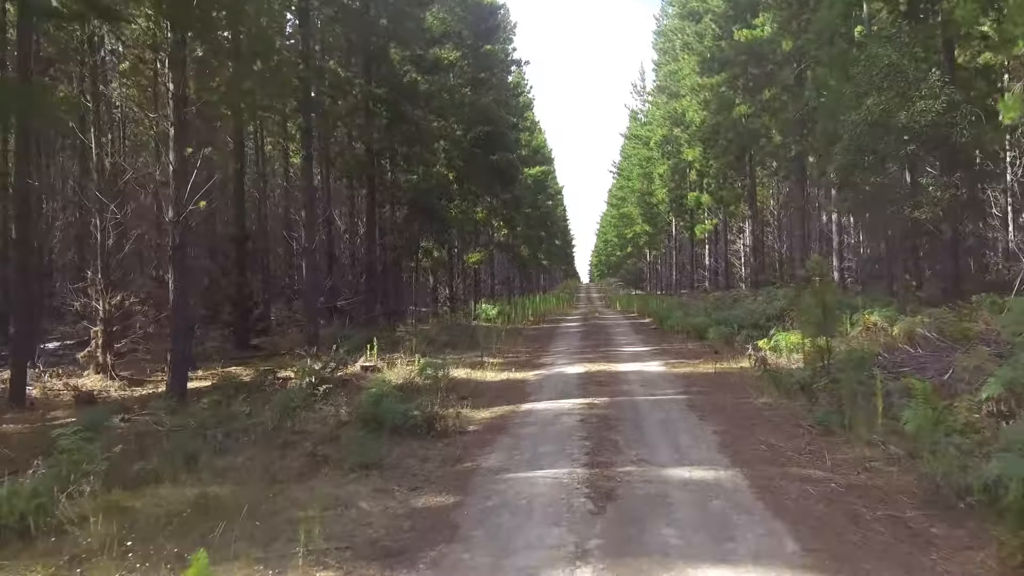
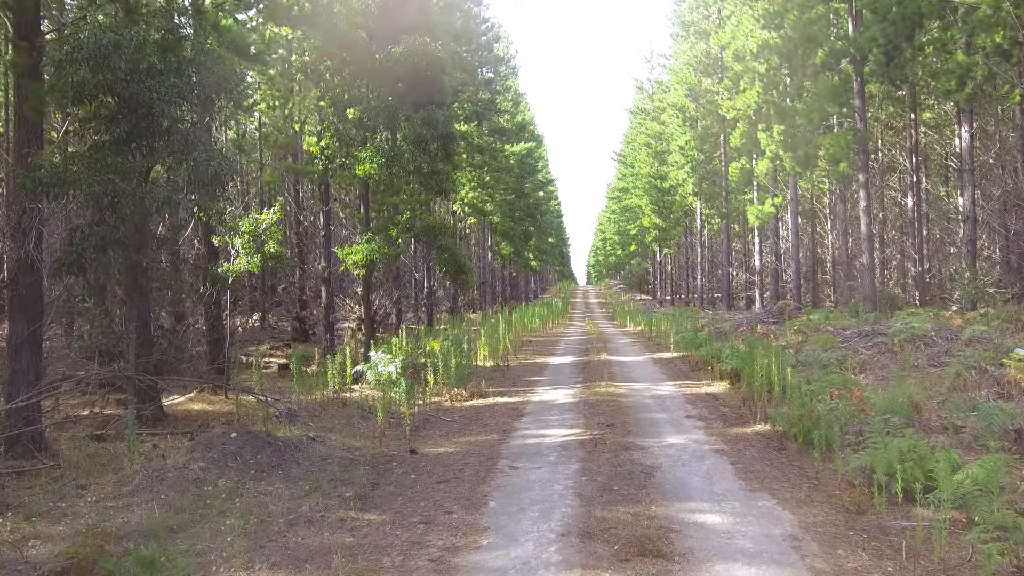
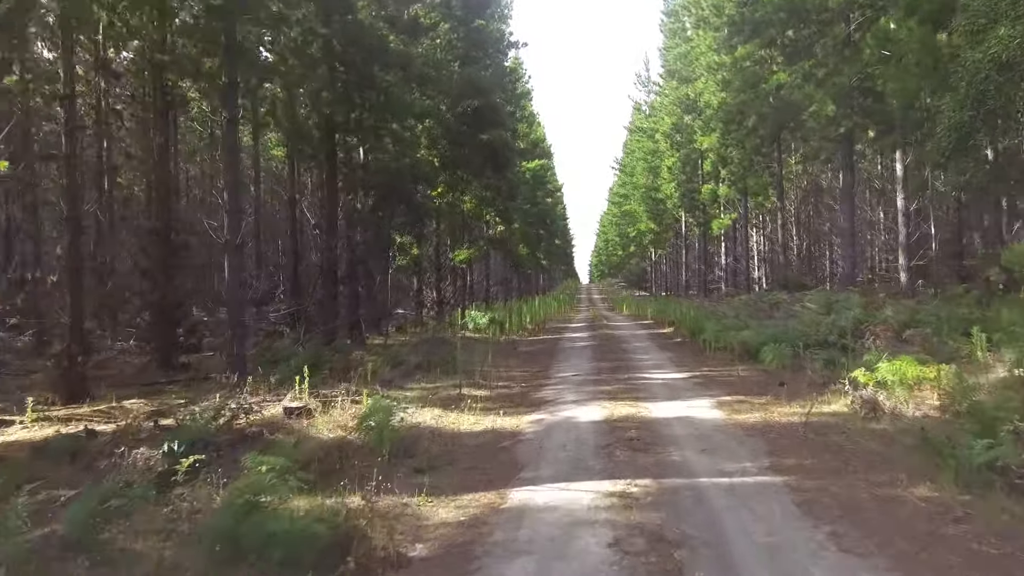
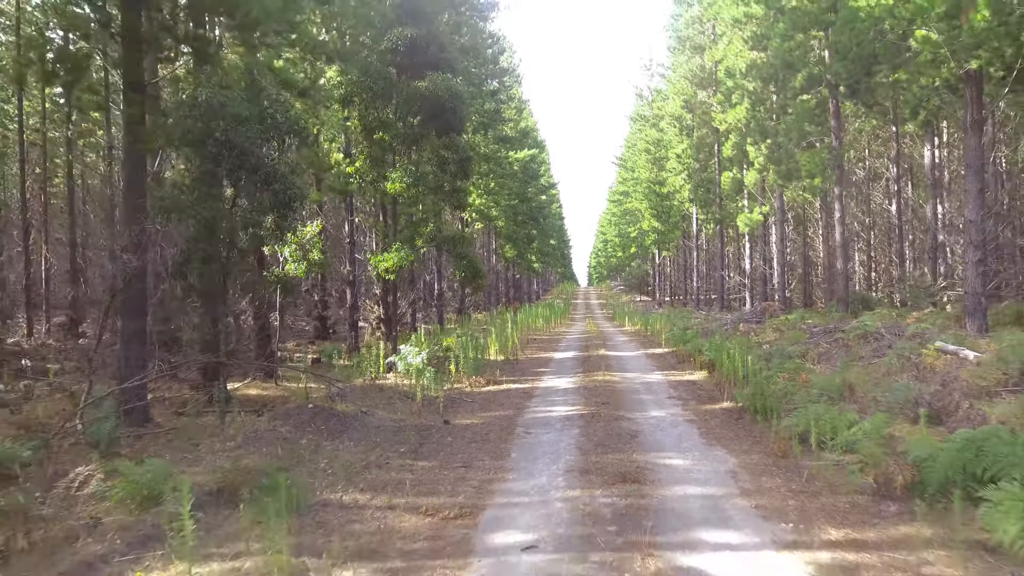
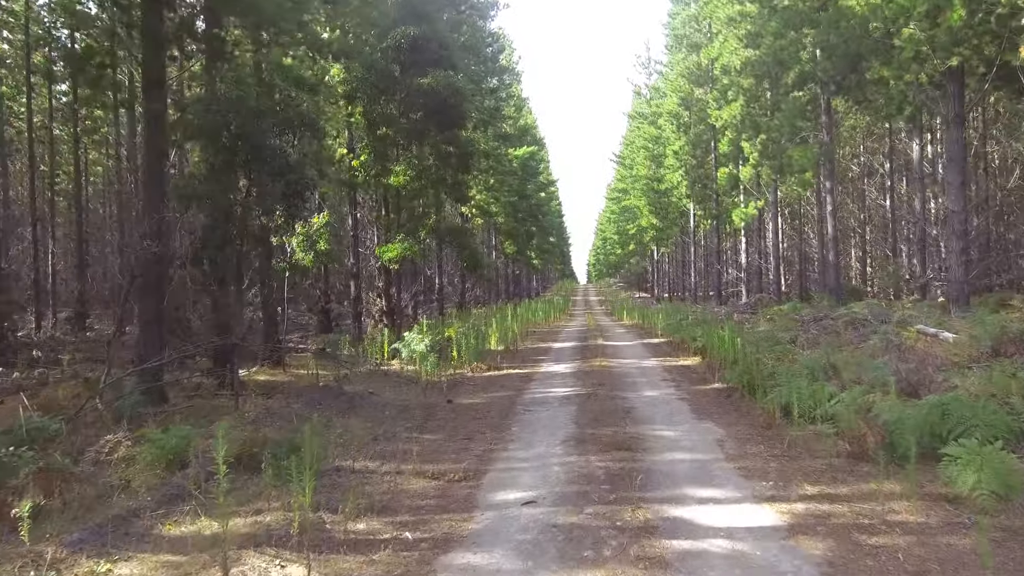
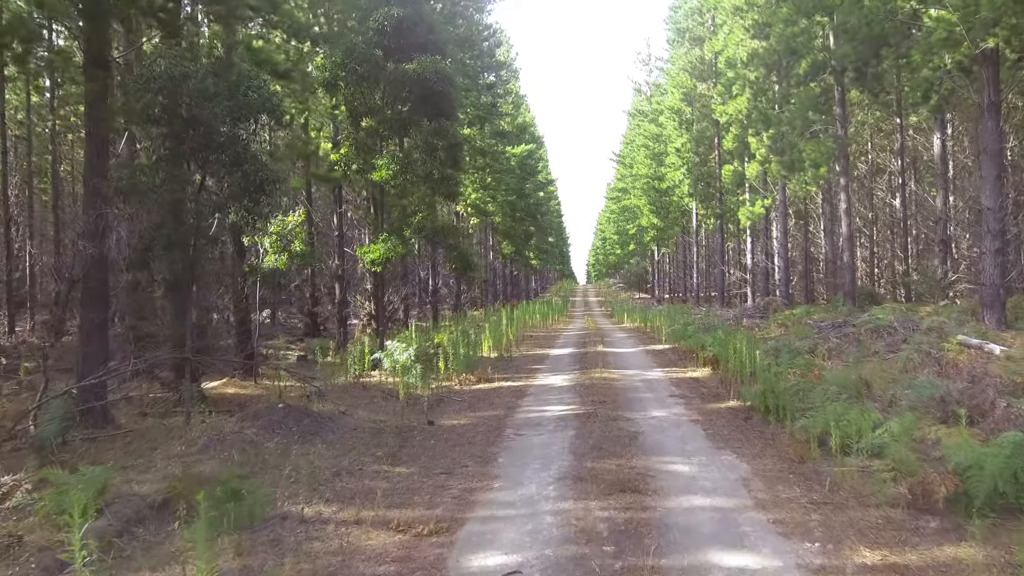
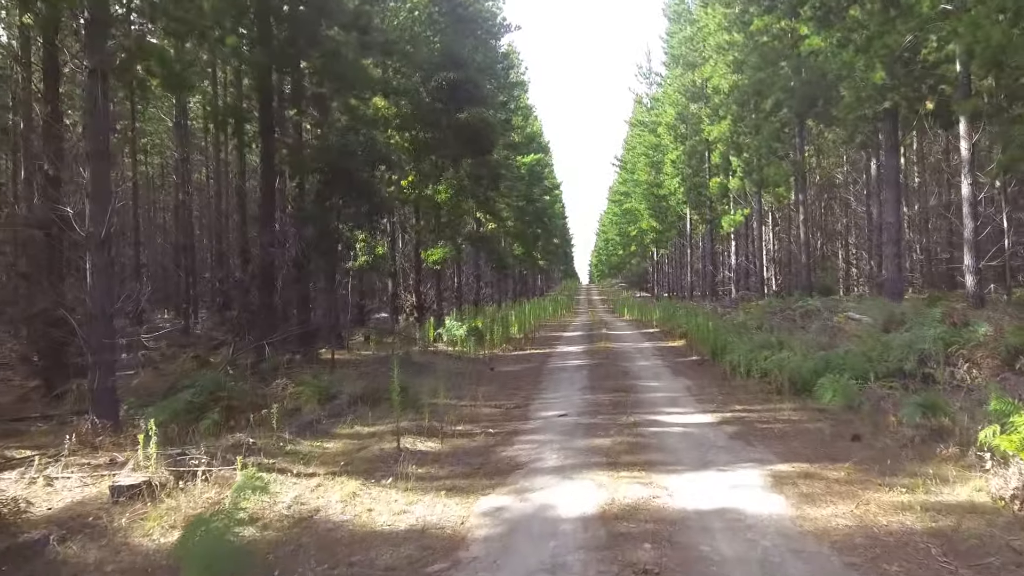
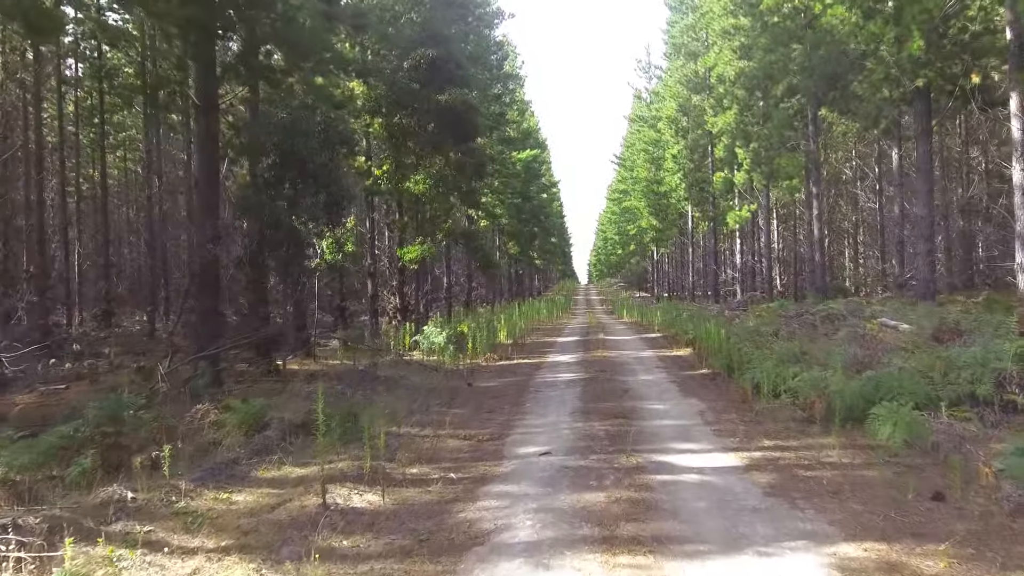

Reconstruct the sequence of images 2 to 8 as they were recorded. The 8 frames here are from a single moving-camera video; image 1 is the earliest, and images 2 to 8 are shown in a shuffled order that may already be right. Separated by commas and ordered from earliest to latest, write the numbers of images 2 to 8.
3, 7, 8, 5, 6, 2, 4
